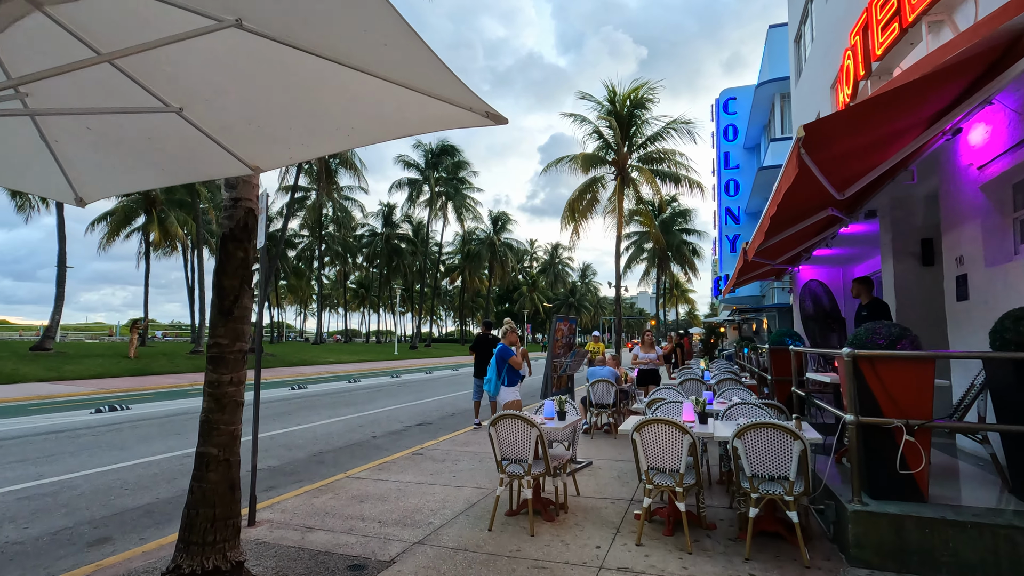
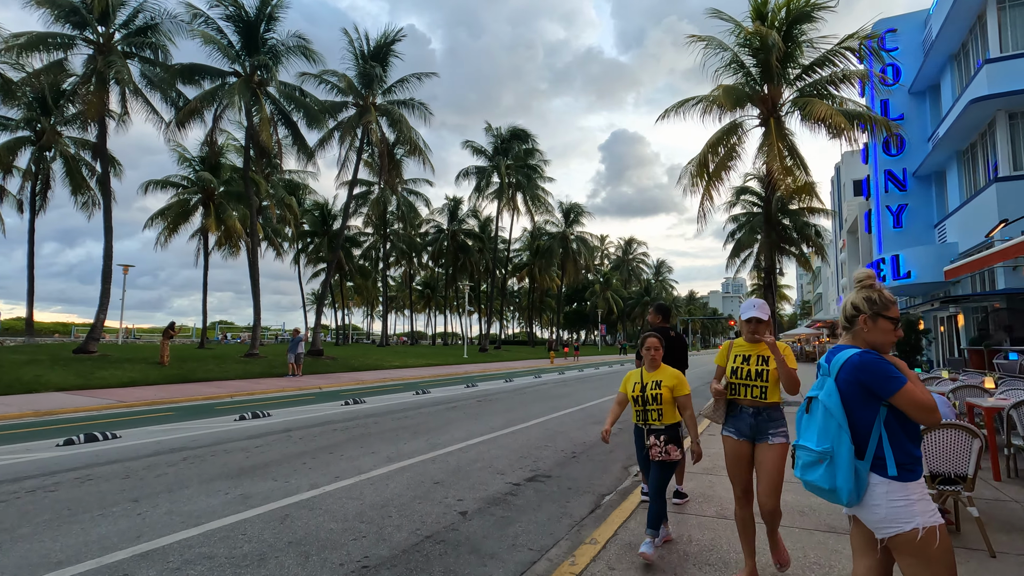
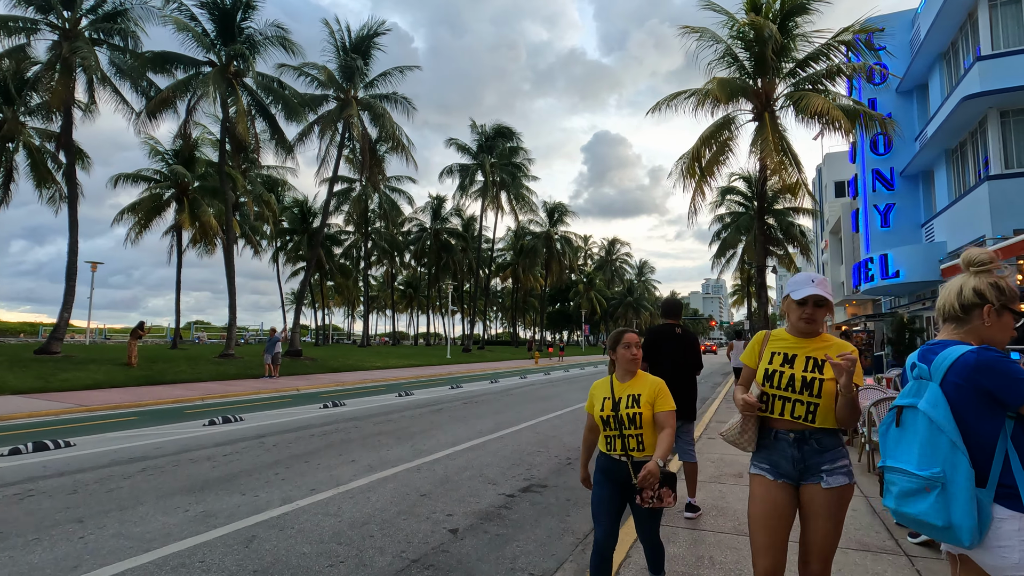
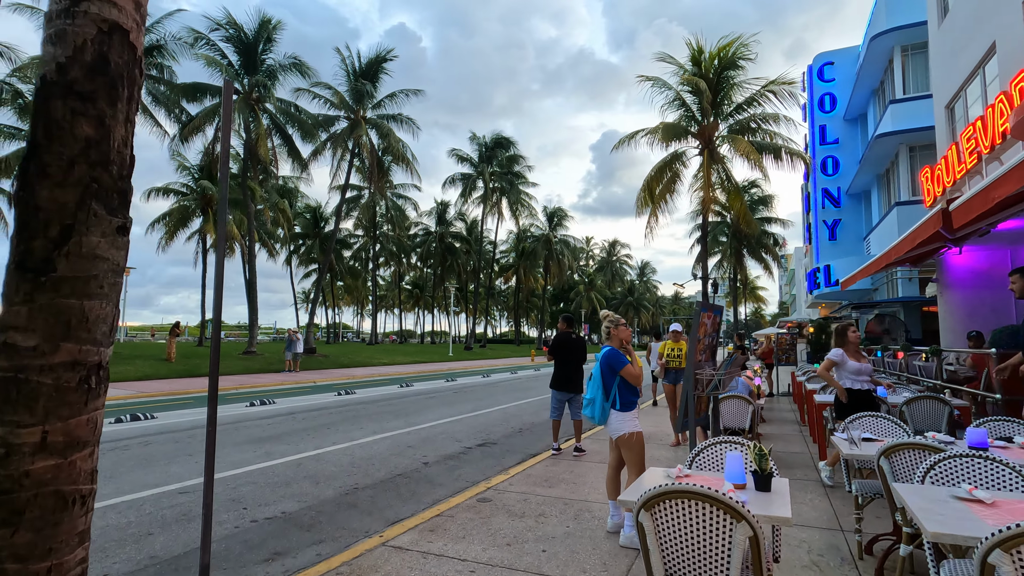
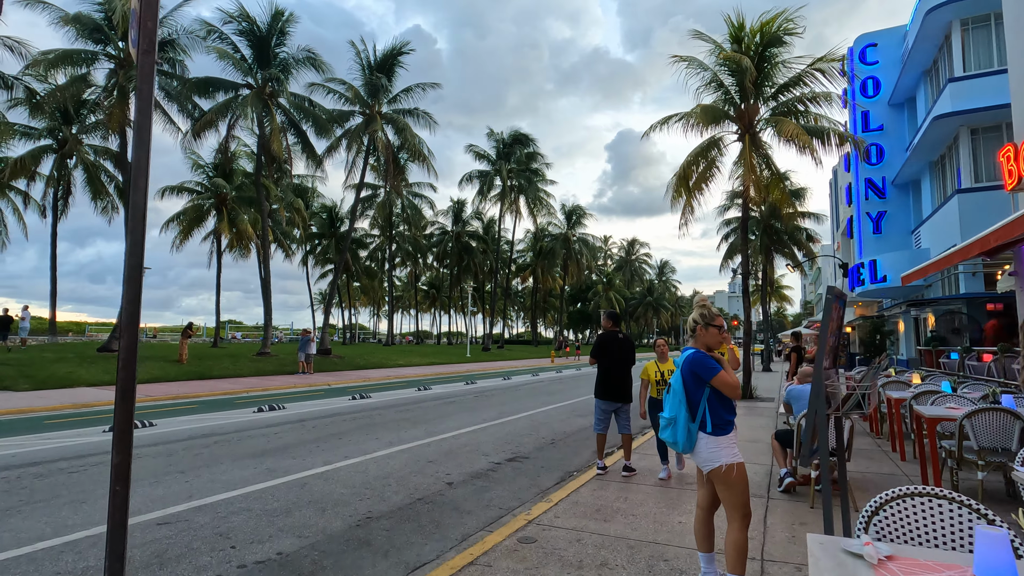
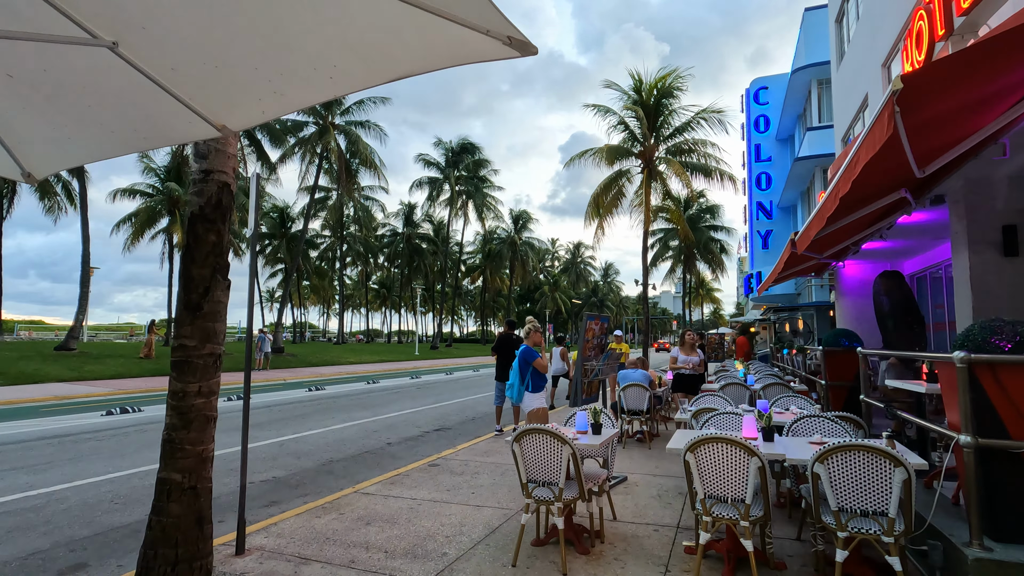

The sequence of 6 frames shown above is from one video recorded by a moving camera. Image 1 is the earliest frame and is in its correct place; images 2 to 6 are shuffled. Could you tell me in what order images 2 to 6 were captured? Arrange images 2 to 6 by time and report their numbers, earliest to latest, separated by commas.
6, 4, 5, 2, 3
